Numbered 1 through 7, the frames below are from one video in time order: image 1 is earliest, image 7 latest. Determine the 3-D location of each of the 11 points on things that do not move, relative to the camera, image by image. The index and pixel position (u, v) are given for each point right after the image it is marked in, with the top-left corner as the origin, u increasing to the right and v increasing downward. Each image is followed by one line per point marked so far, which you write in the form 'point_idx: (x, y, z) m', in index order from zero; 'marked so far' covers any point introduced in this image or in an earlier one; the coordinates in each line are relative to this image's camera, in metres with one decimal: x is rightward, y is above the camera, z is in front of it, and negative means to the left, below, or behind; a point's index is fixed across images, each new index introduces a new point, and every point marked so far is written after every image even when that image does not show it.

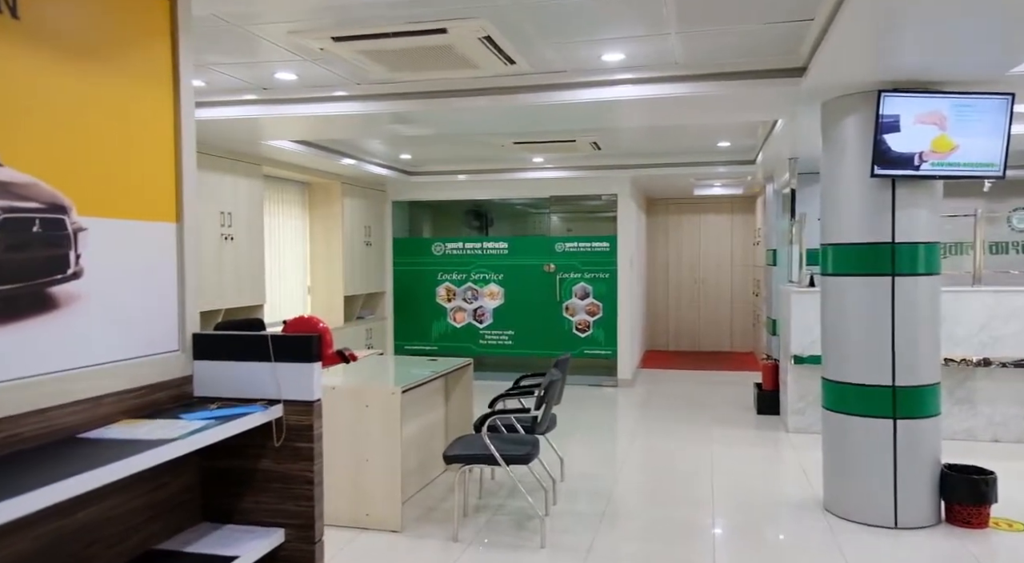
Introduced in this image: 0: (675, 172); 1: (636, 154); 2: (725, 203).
0: (+1.9, +1.3, +8.4) m
1: (+1.3, +1.4, +8.0) m
2: (+3.4, +1.2, +11.6) m
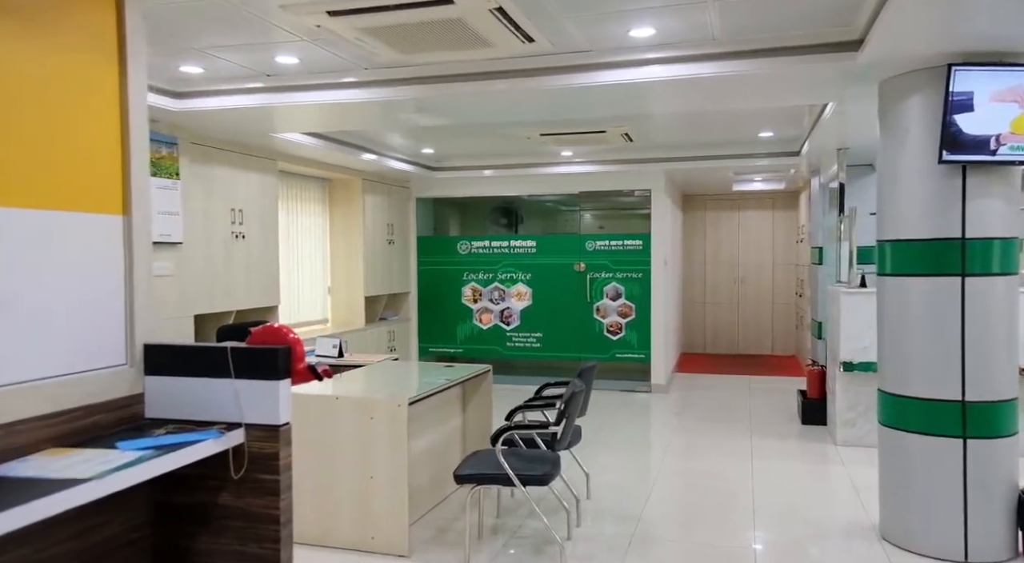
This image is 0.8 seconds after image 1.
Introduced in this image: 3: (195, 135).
0: (+2.2, +1.3, +7.9) m
1: (+1.6, +1.4, +7.5) m
2: (+3.8, +1.3, +11.0) m
3: (-2.3, +1.1, +5.3) m
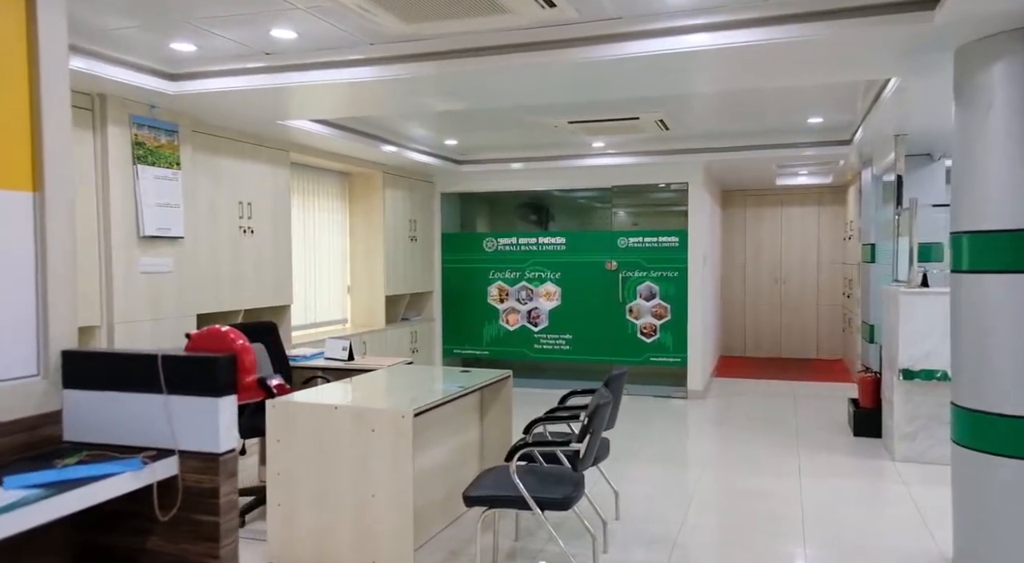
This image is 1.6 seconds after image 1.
0: (+2.5, +1.3, +7.4) m
1: (+1.9, +1.4, +7.0) m
2: (+4.3, +1.3, +10.4) m
3: (-2.1, +1.1, +5.0) m
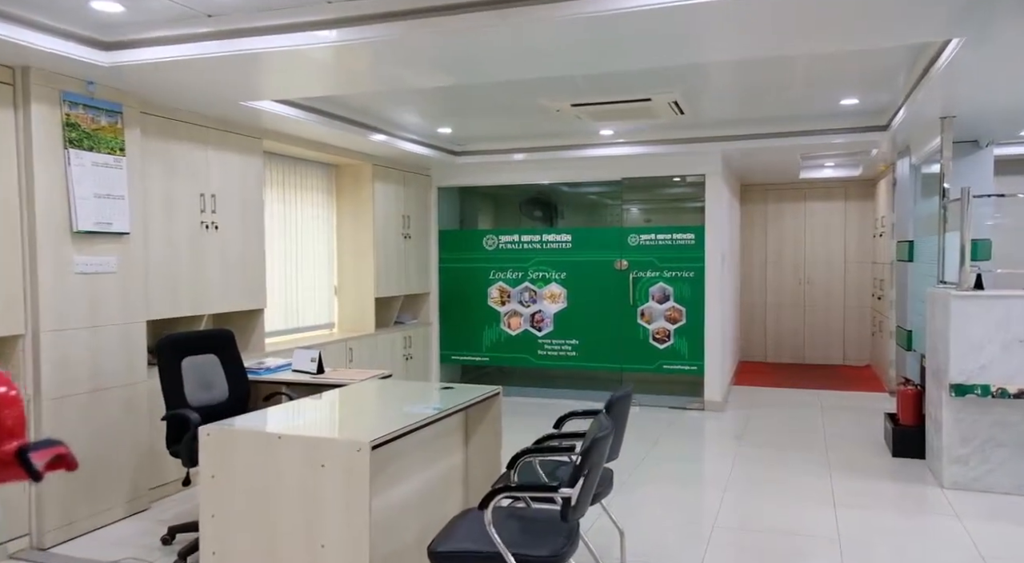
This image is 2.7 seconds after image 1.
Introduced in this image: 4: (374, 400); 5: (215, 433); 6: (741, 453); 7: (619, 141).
0: (+2.5, +1.3, +6.7) m
1: (+1.9, +1.4, +6.3) m
2: (+4.3, +1.2, +9.7) m
3: (-2.2, +1.1, +4.4) m
4: (-0.7, -0.6, +3.8) m
5: (-1.2, -0.6, +3.0) m
6: (+1.8, -1.3, +5.7) m
7: (+1.0, +1.4, +7.1) m
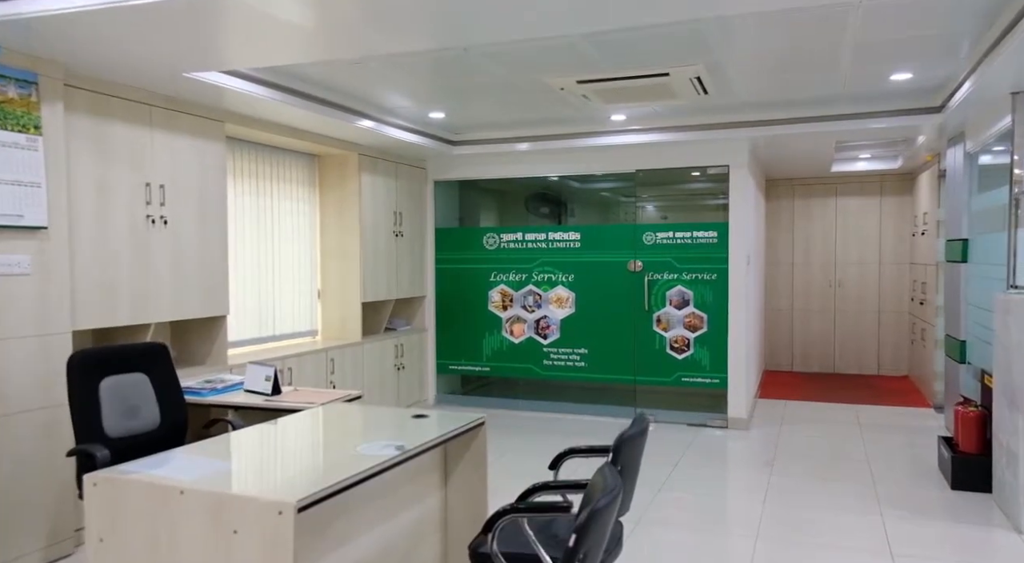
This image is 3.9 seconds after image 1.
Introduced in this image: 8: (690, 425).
0: (+2.5, +1.2, +5.9) m
1: (+1.9, +1.4, +5.6) m
2: (+4.4, +1.2, +8.9) m
3: (-2.2, +1.1, +3.7) m
4: (-0.8, -0.6, +3.1) m
5: (-1.3, -0.6, +2.3) m
6: (+1.8, -1.4, +5.0) m
7: (+1.1, +1.3, +6.4) m
8: (+1.6, -1.3, +6.6) m
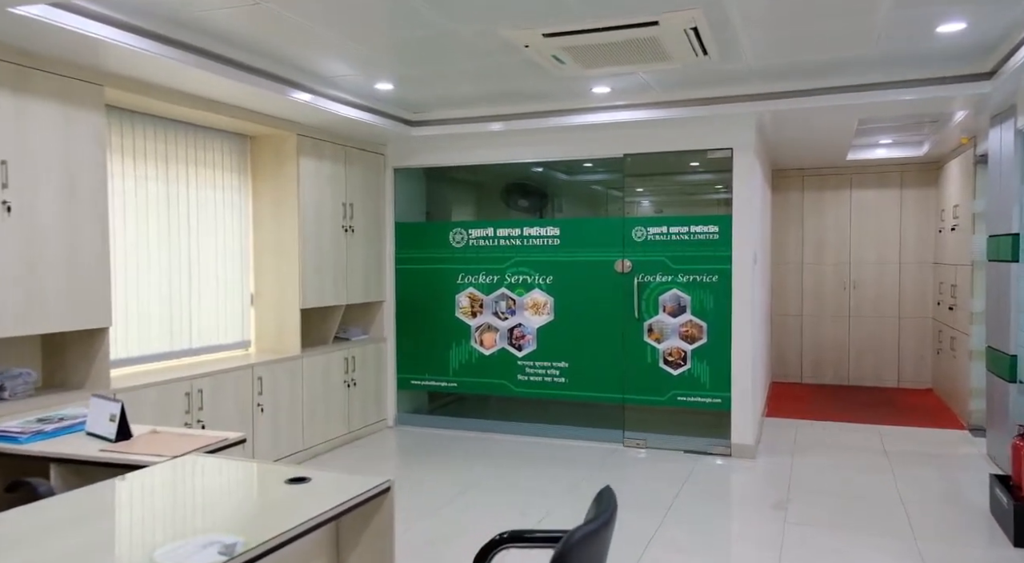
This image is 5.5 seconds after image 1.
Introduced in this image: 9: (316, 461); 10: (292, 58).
0: (+2.2, +1.2, +5.0) m
1: (+1.6, +1.3, +4.7) m
2: (+4.1, +1.2, +8.0) m
3: (-2.5, +1.0, +2.8) m
4: (-1.0, -0.6, +2.1) m
5: (-1.5, -0.6, +1.3) m
6: (+1.5, -1.4, +4.0) m
7: (+0.8, +1.3, +5.5) m
8: (+1.4, -1.3, +5.7) m
9: (-1.5, -1.3, +5.4) m
10: (-1.3, +1.3, +4.3) m
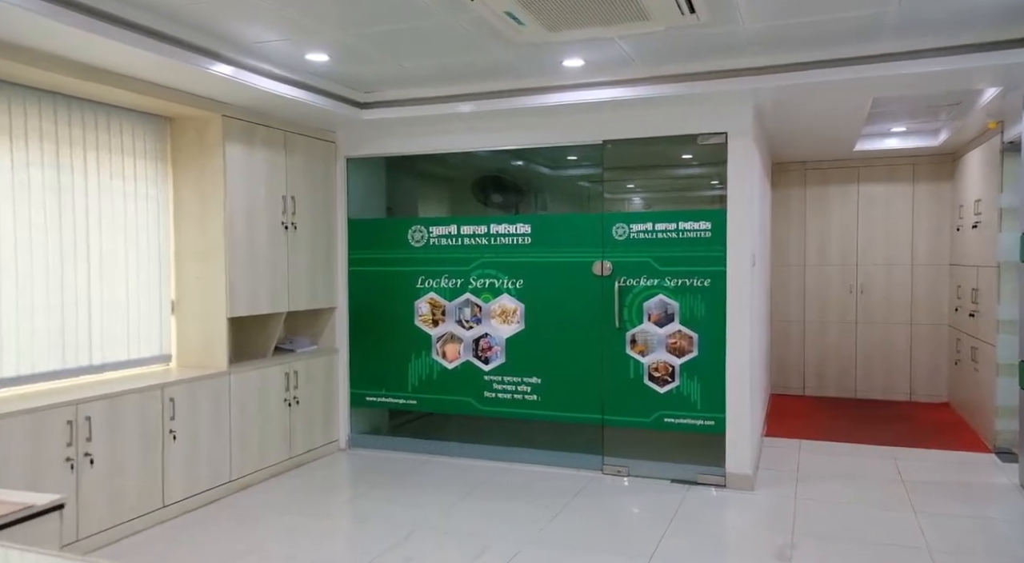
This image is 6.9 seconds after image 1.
0: (+2.0, +1.2, +4.3) m
1: (+1.4, +1.3, +3.9) m
2: (+3.9, +1.2, +7.3) m
3: (-2.7, +1.0, +2.1) m
4: (-1.3, -0.7, +1.4) m
5: (-1.8, -0.7, +0.6) m
6: (+1.3, -1.4, +3.3) m
7: (+0.6, +1.3, +4.7) m
8: (+1.1, -1.3, +5.0) m
9: (-1.7, -1.4, +4.7) m
10: (-1.5, +1.3, +3.6) m
